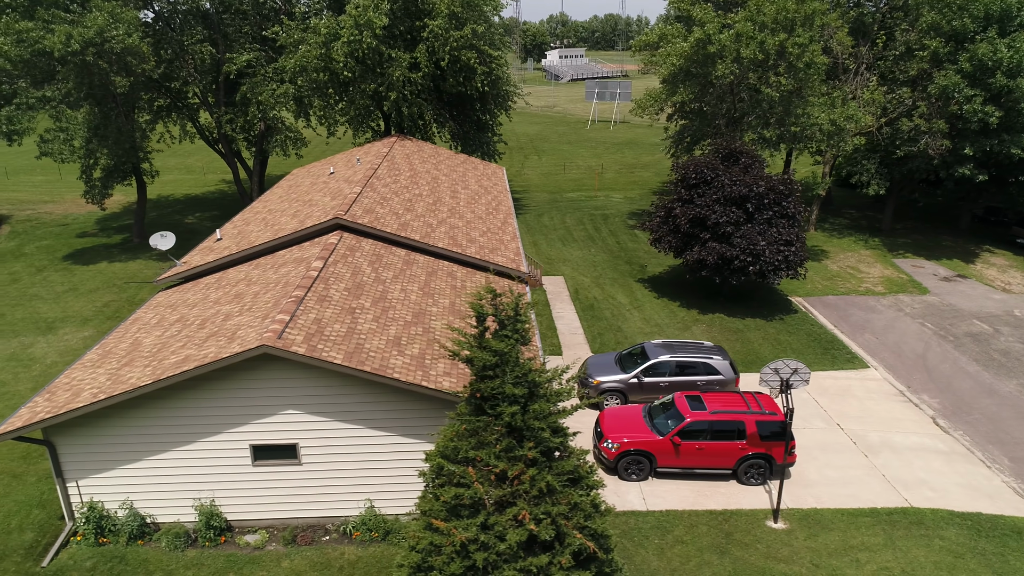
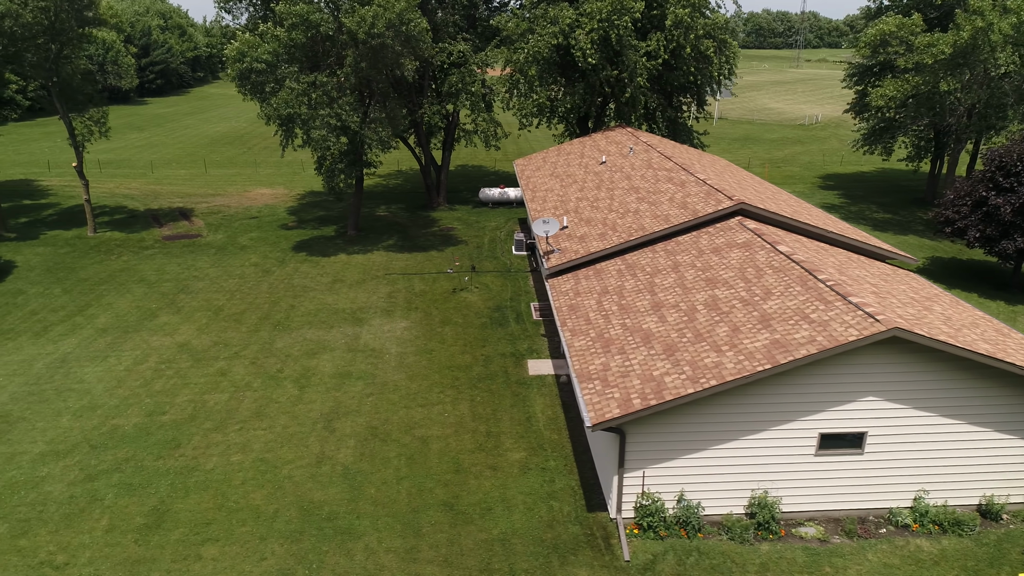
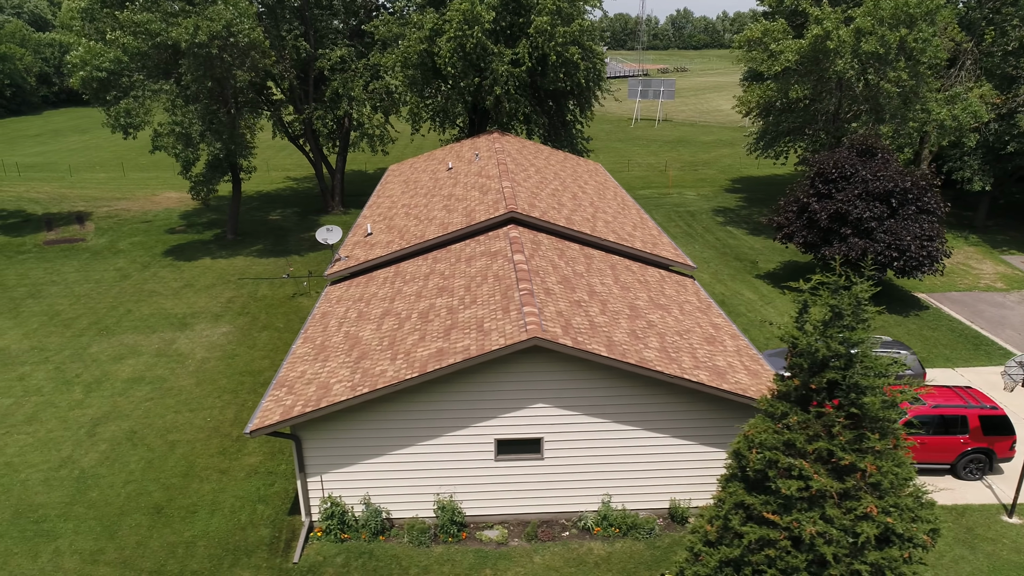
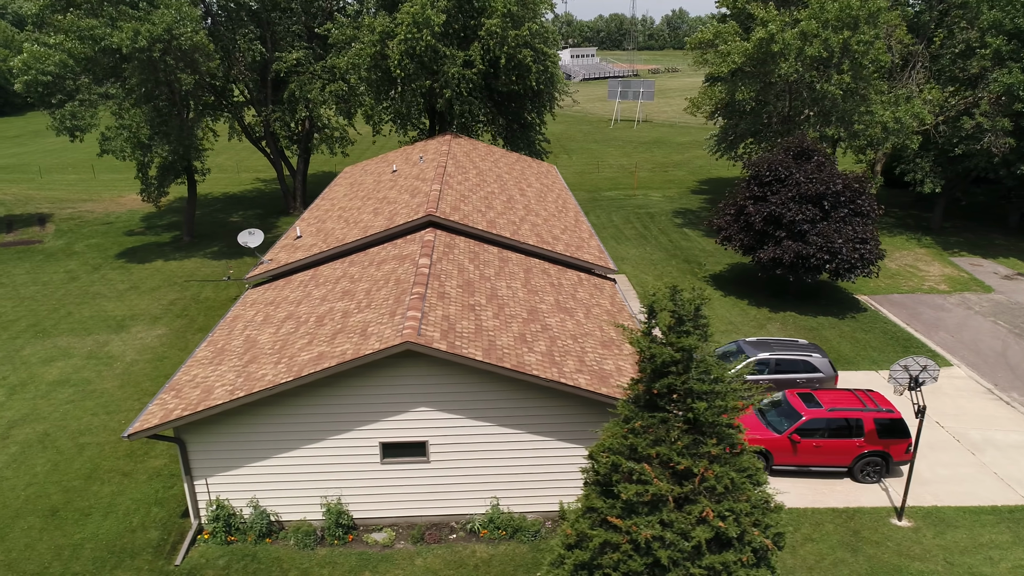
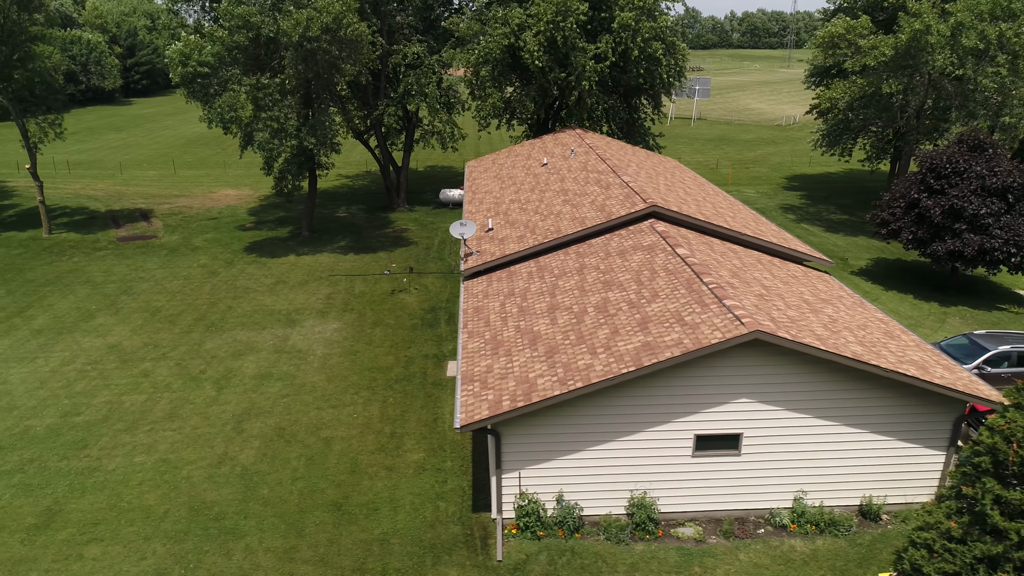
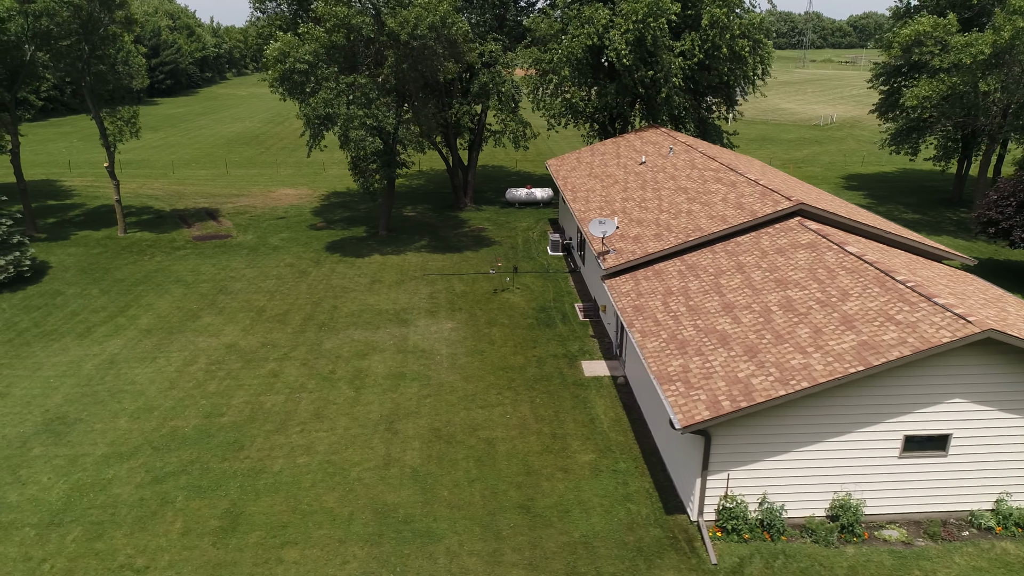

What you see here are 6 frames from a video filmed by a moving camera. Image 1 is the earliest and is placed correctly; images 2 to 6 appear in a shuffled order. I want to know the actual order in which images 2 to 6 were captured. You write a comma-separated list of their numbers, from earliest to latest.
4, 3, 5, 2, 6
